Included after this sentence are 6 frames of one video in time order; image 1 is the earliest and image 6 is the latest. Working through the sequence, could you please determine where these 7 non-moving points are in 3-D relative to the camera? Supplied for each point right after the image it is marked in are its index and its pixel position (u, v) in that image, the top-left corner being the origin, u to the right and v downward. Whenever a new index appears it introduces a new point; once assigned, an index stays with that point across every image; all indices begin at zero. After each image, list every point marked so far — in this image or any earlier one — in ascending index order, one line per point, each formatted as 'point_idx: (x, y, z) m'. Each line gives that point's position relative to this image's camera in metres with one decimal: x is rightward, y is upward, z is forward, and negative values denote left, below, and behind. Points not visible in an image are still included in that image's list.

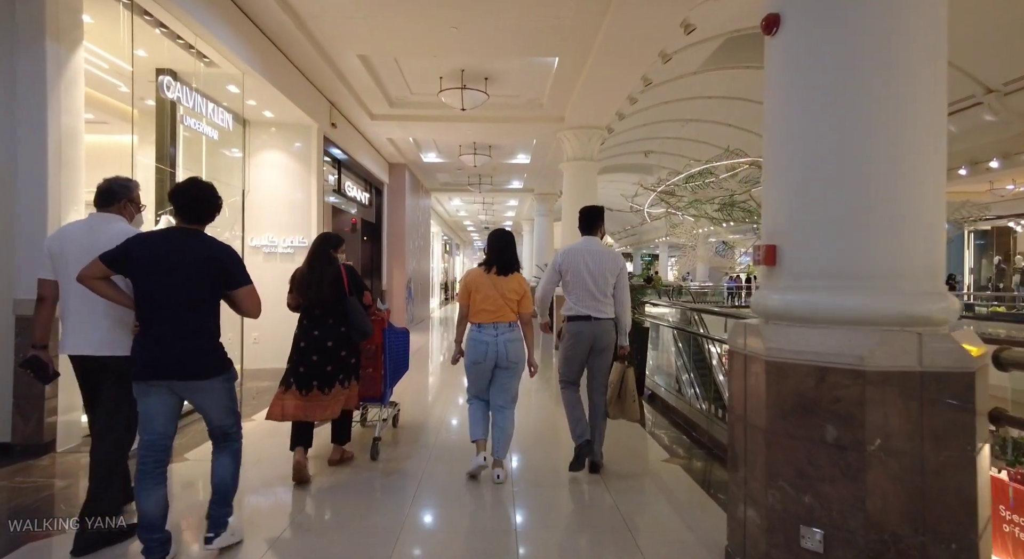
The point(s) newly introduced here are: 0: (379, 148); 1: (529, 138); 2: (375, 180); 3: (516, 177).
0: (-2.3, +2.2, +9.8) m
1: (+0.3, +2.2, +9.0) m
2: (-2.4, +1.8, +10.3) m
3: (+0.1, +2.4, +13.1) m
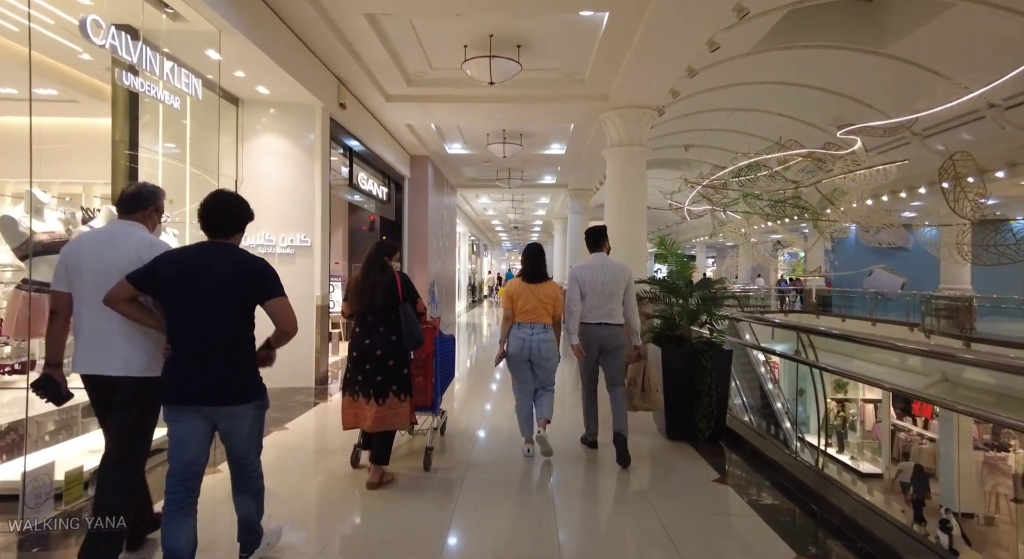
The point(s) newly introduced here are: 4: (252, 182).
0: (-1.7, +2.2, +8.8) m
1: (+0.7, +2.2, +7.9) m
2: (-1.9, +1.7, +9.3) m
3: (+0.8, +2.3, +12.0) m
4: (-2.6, +1.0, +5.7) m
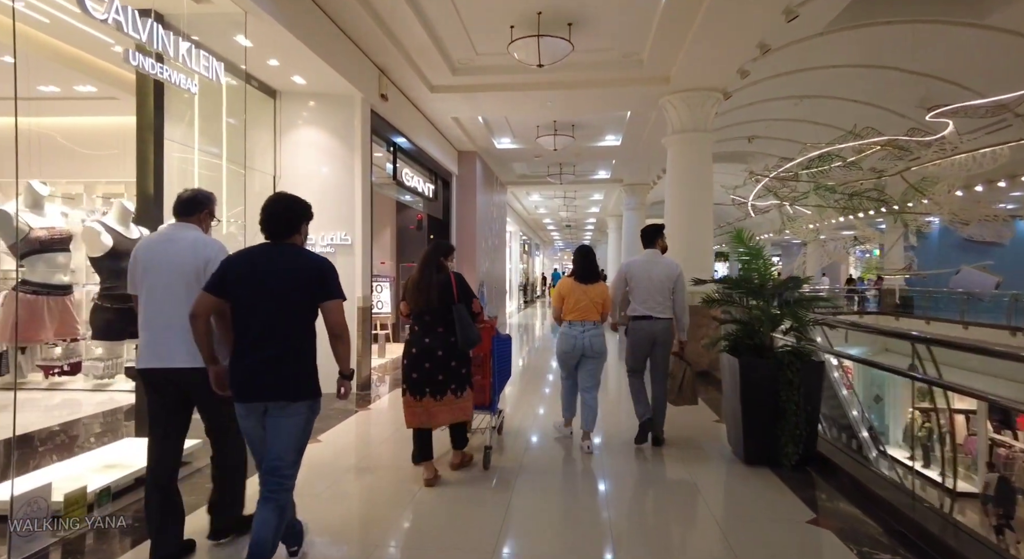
0: (-1.0, +2.2, +8.5) m
1: (+1.4, +2.2, +7.4) m
2: (-1.1, +1.7, +9.0) m
3: (+1.8, +2.3, +11.5) m
4: (-2.1, +1.0, +5.4) m
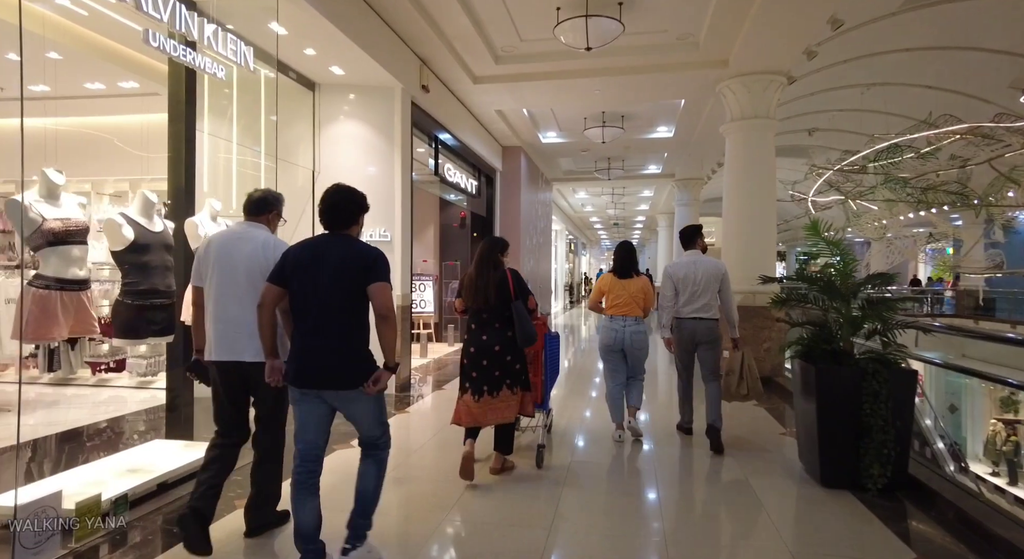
0: (-0.3, +2.2, +8.3) m
1: (+2.0, +2.2, +6.9) m
2: (-0.4, +1.8, +8.8) m
3: (+2.7, +2.3, +11.0) m
4: (-1.7, +1.0, +5.3) m
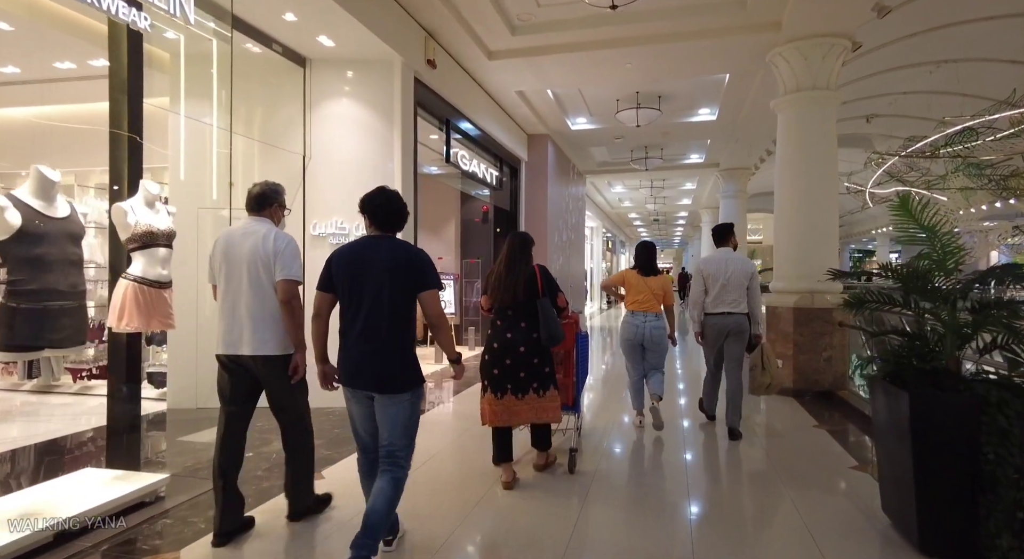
0: (0.0, +2.2, +7.6) m
1: (+2.2, +2.2, +6.1) m
2: (0.0, +1.8, +8.1) m
3: (+3.2, +2.4, +10.1) m
4: (-1.6, +1.0, +4.8) m
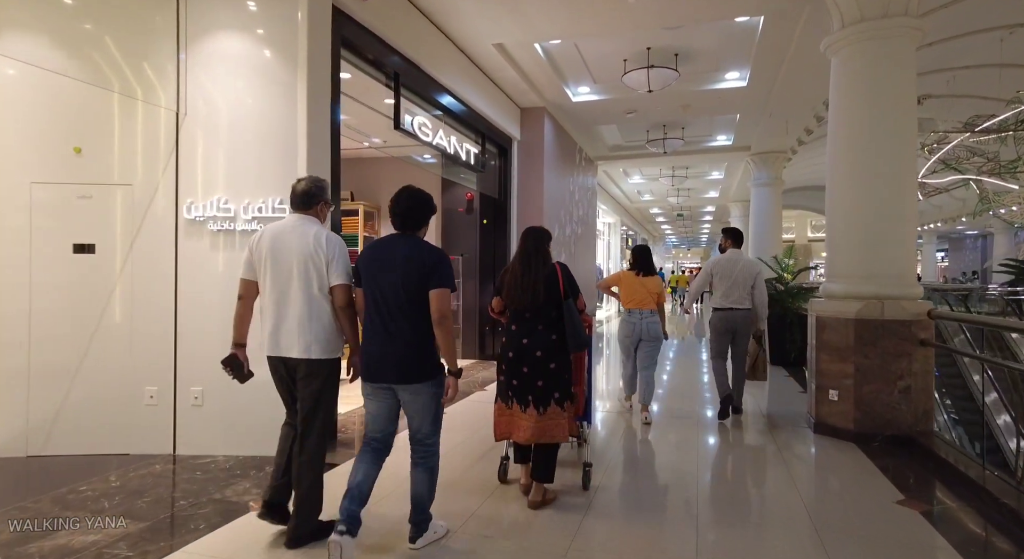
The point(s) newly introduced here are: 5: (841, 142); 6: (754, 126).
0: (-0.2, +2.2, +6.3) m
1: (+1.9, +2.2, +4.7) m
2: (-0.2, +1.8, +6.8) m
3: (+3.2, +2.4, +8.6) m
4: (-1.8, +1.0, +3.5) m
5: (+2.3, +0.9, +4.1) m
6: (+3.7, +2.3, +8.8) m
